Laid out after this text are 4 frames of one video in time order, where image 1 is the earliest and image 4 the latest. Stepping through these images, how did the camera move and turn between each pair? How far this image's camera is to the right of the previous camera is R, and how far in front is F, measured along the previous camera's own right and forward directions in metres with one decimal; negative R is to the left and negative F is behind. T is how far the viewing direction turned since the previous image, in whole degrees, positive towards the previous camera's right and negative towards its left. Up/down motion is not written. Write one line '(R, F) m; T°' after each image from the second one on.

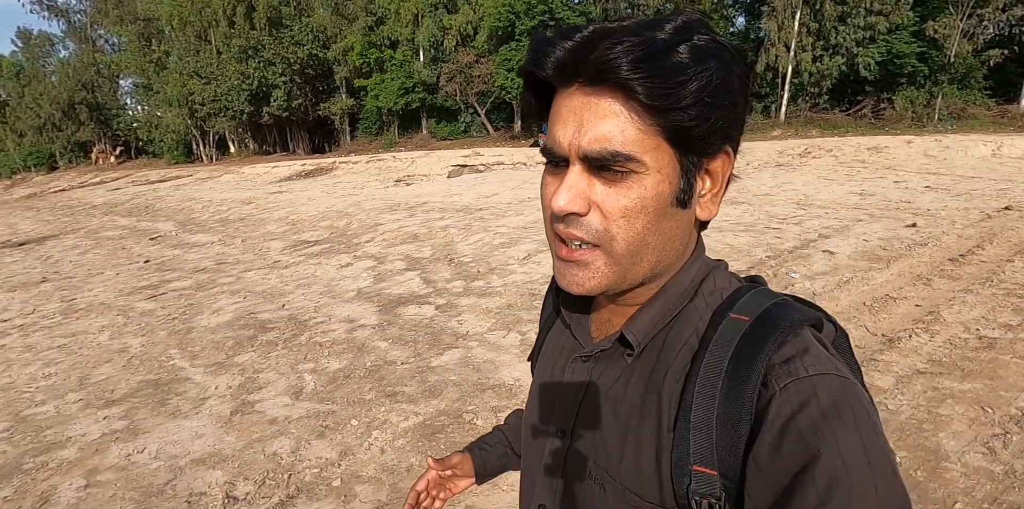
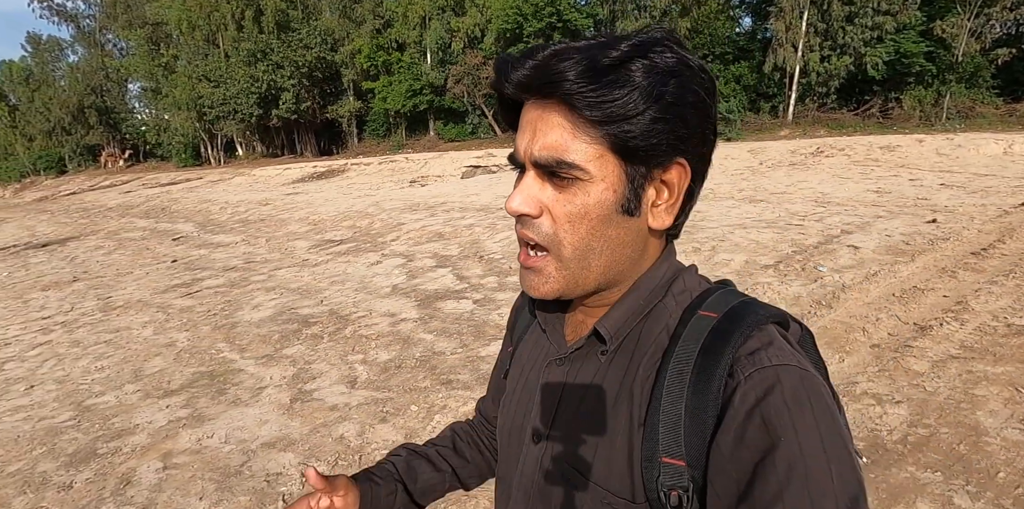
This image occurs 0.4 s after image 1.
(-0.6, -0.3) m; 0°
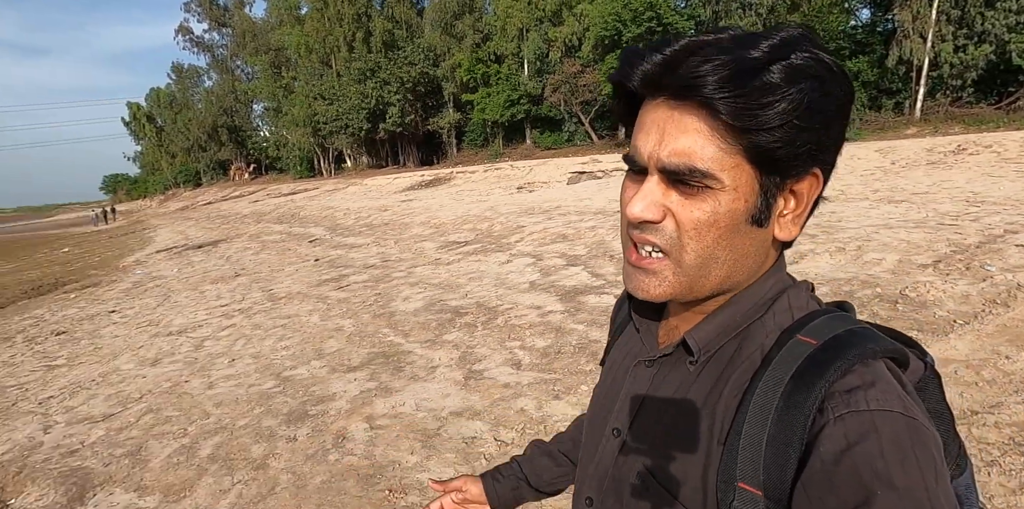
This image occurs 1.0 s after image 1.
(-1.0, -0.6) m; -9°
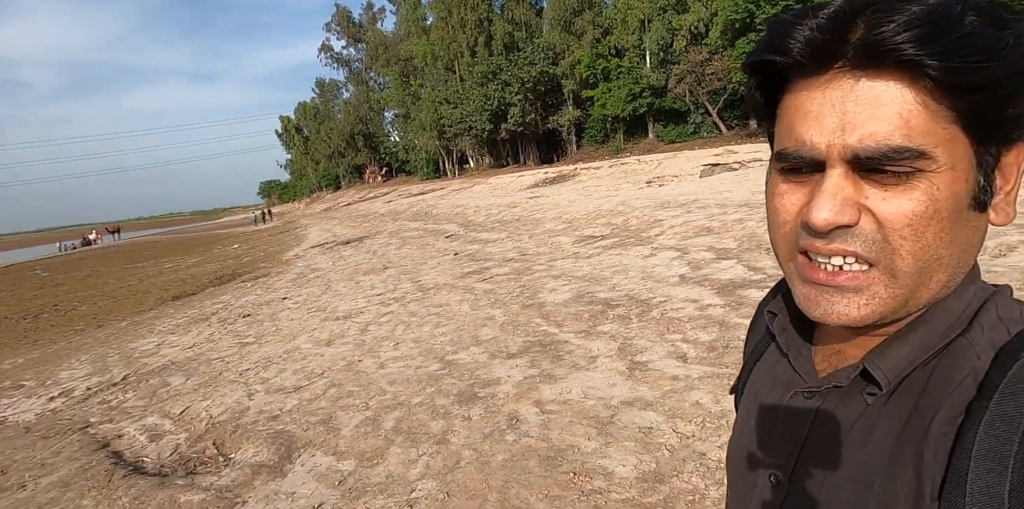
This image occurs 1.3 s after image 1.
(-0.7, -0.1) m; -12°
